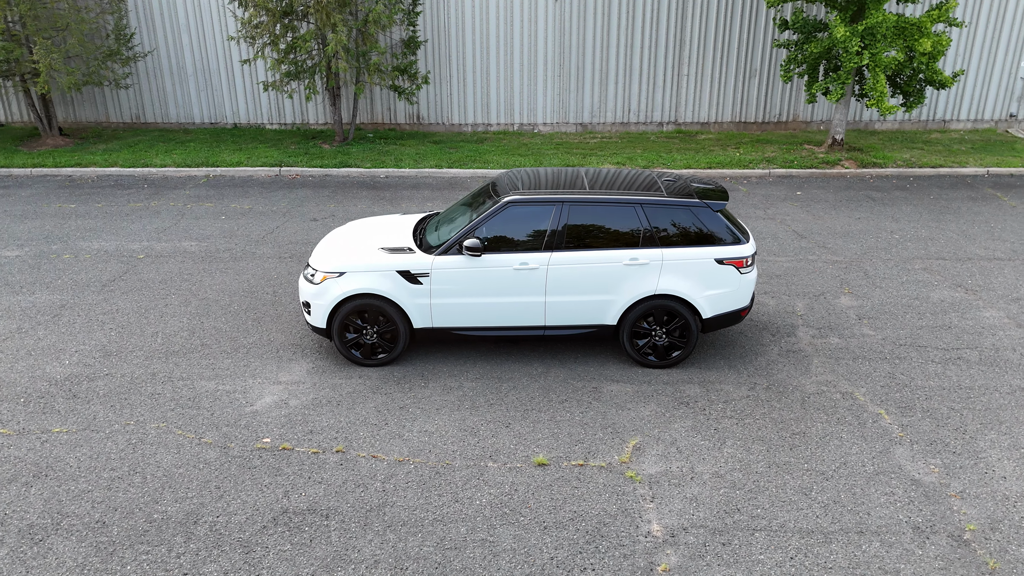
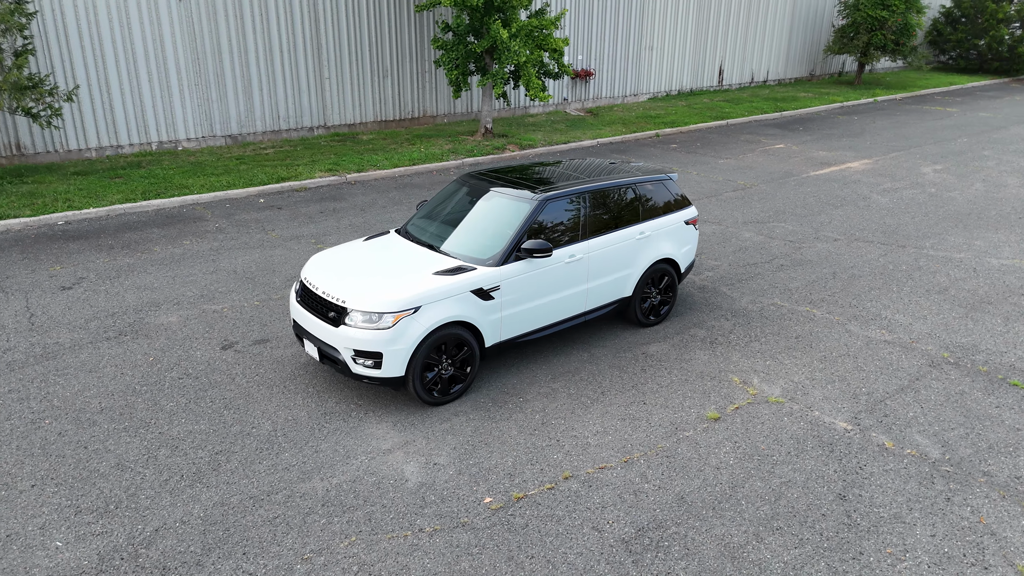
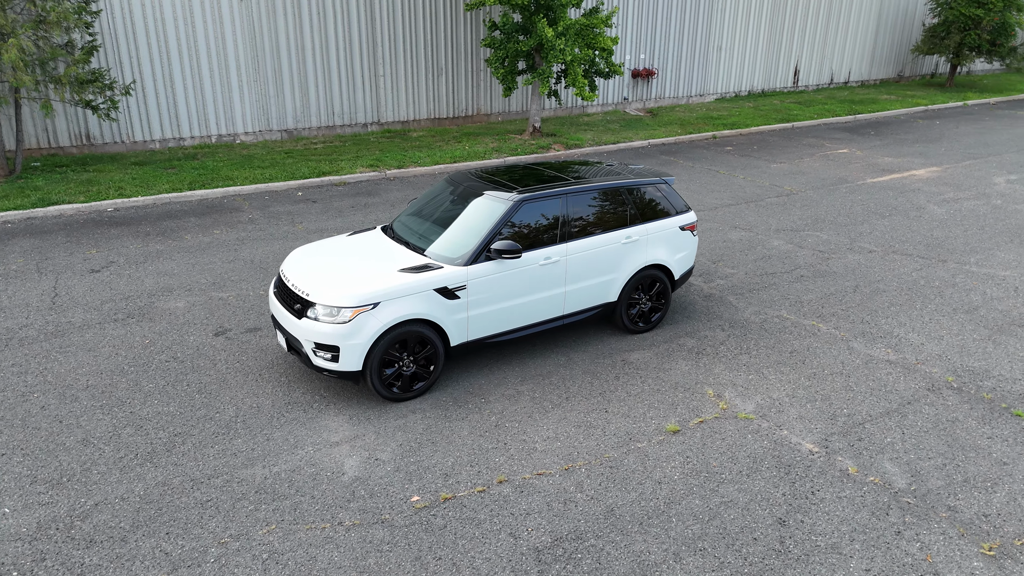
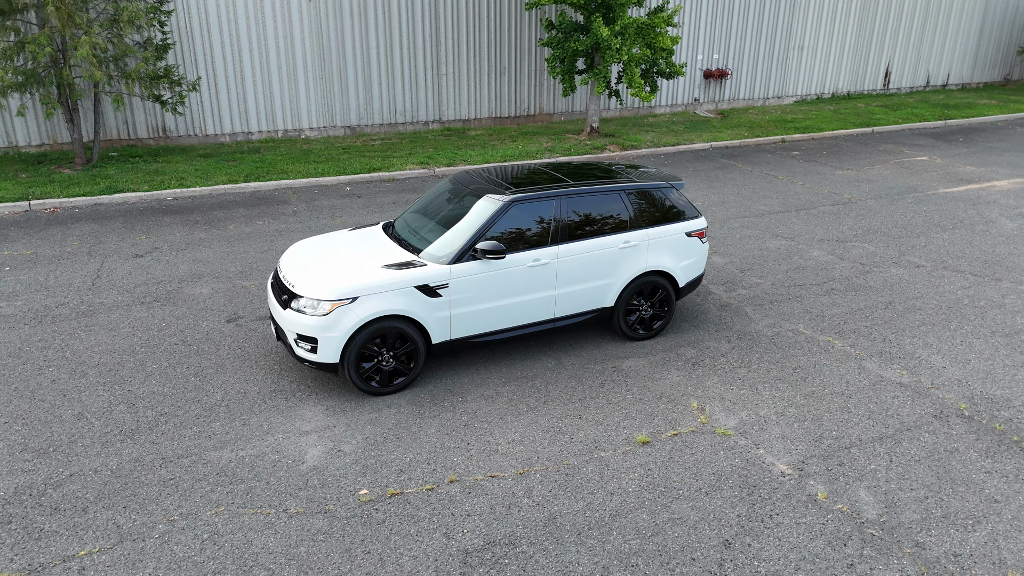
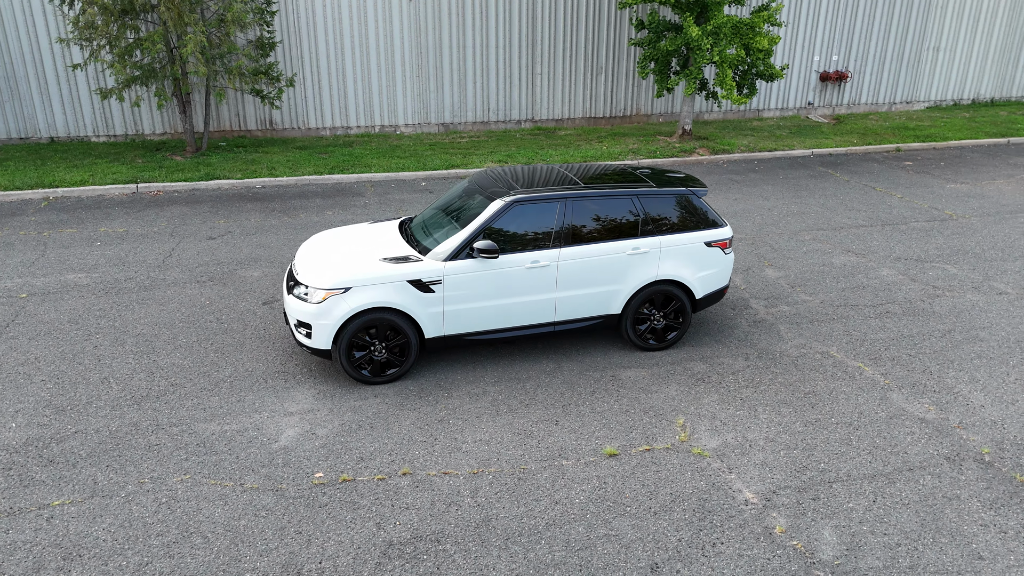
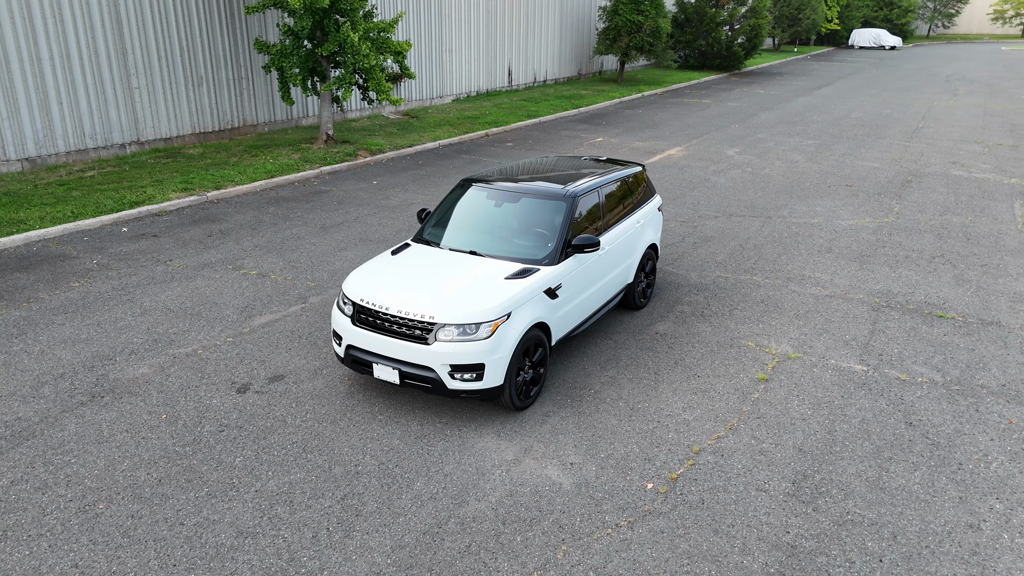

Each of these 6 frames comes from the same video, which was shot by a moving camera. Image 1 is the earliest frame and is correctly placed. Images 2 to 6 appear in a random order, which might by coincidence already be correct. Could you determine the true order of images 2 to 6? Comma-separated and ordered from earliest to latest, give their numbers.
5, 4, 3, 2, 6
